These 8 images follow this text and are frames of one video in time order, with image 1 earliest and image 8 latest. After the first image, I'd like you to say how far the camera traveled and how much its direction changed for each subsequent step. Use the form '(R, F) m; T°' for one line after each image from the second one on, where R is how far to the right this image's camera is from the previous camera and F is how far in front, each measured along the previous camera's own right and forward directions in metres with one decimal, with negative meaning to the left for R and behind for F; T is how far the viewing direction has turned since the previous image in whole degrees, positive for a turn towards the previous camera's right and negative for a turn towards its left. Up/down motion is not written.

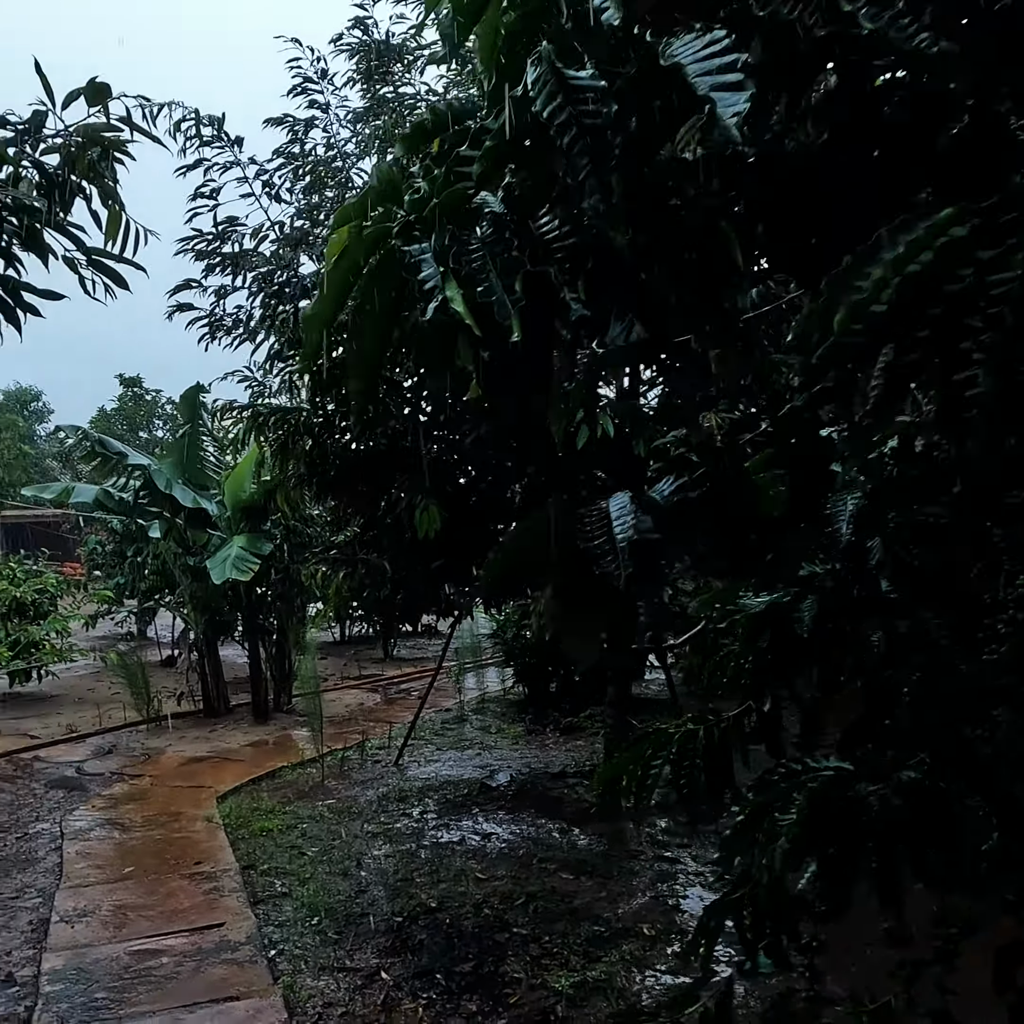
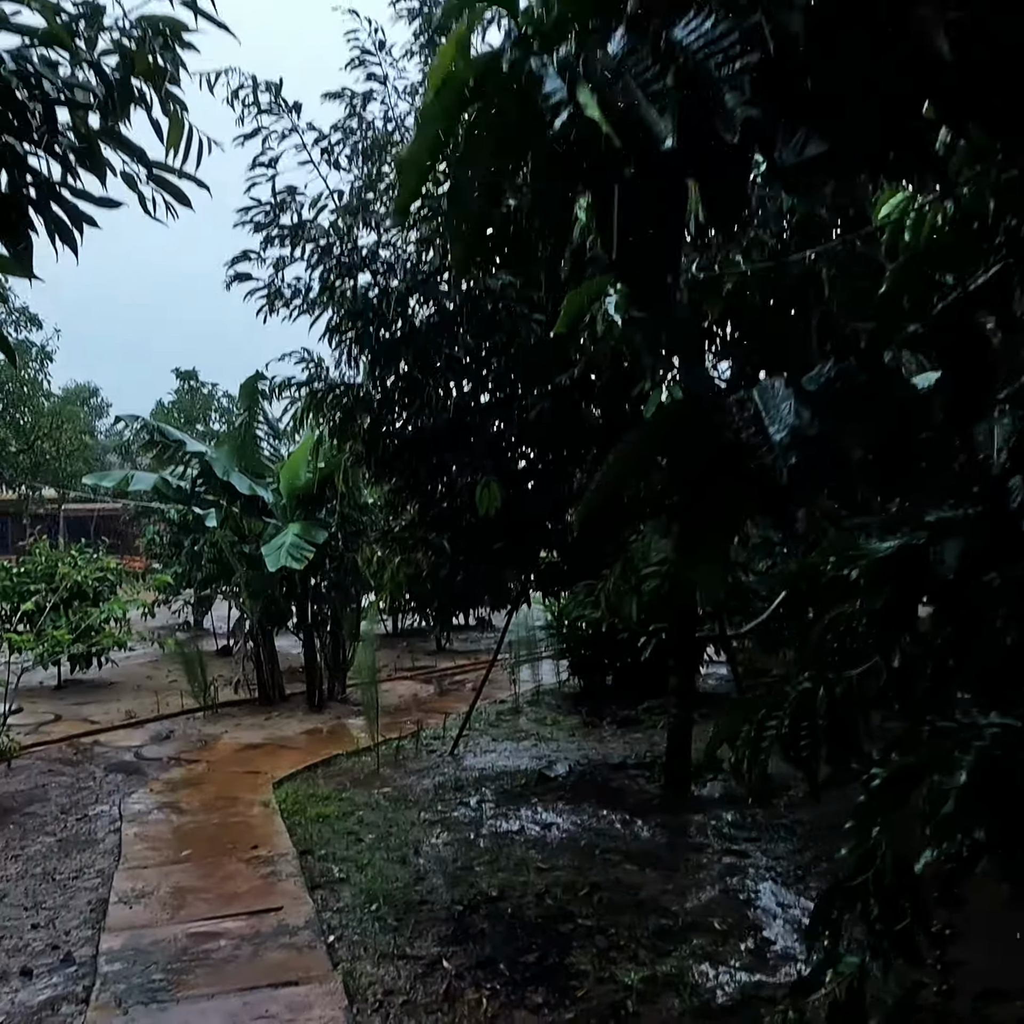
(-0.1, +0.1) m; -3°
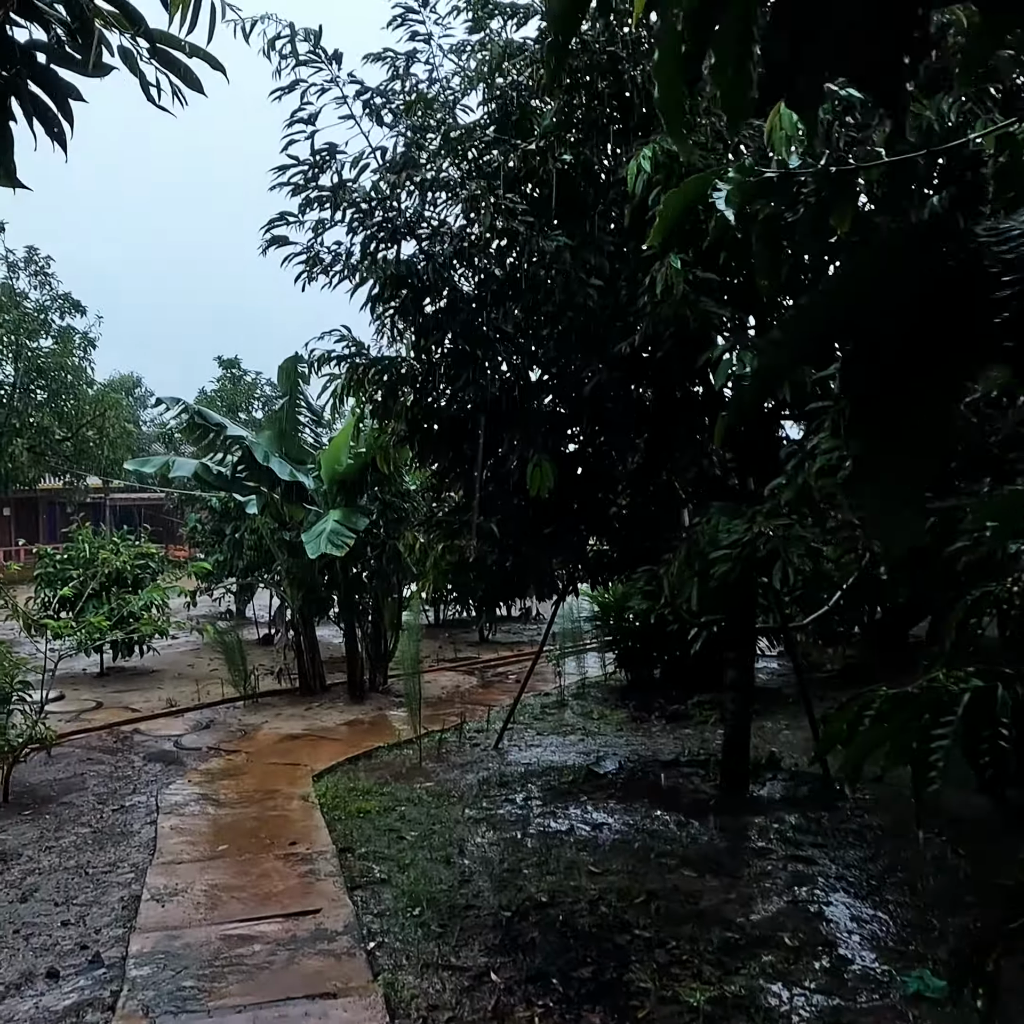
(0.0, +0.2) m; -2°
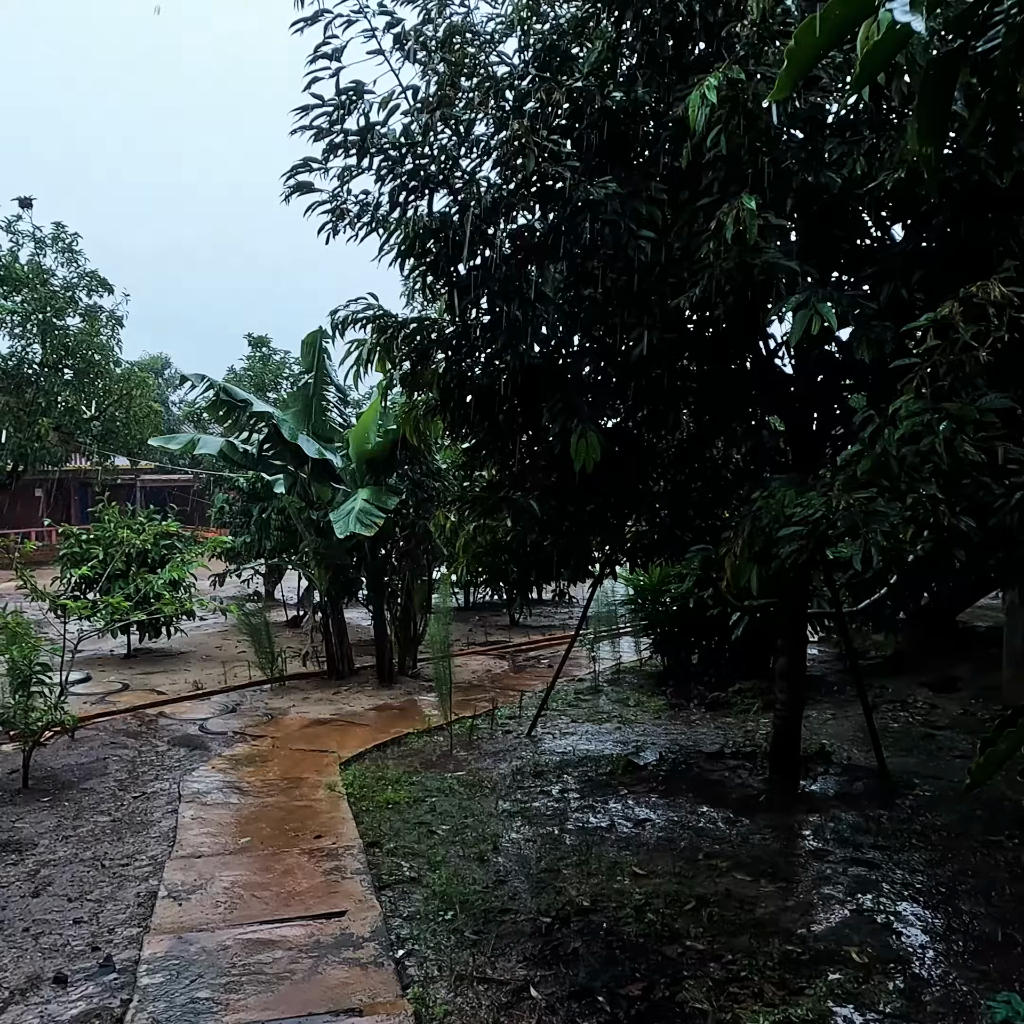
(0.0, +0.2) m; -2°
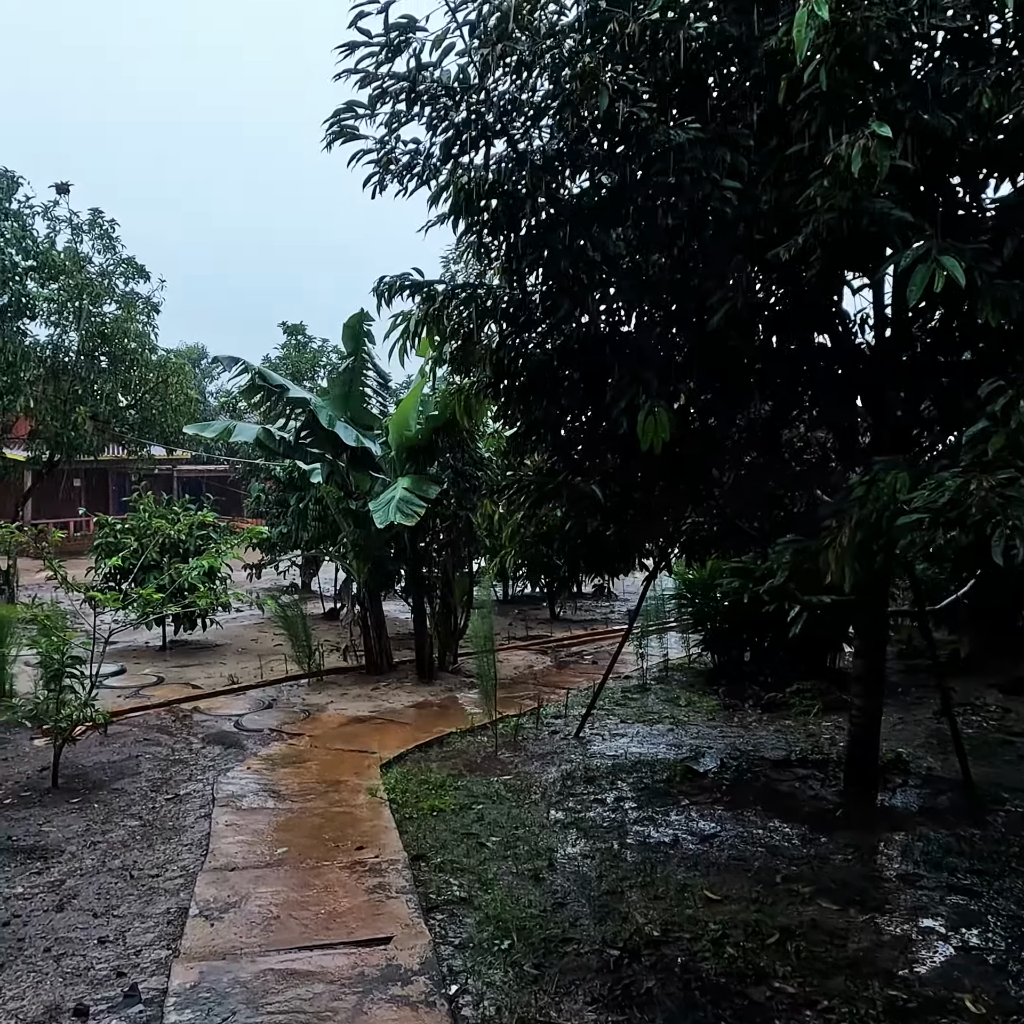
(-0.1, +0.3) m; -2°
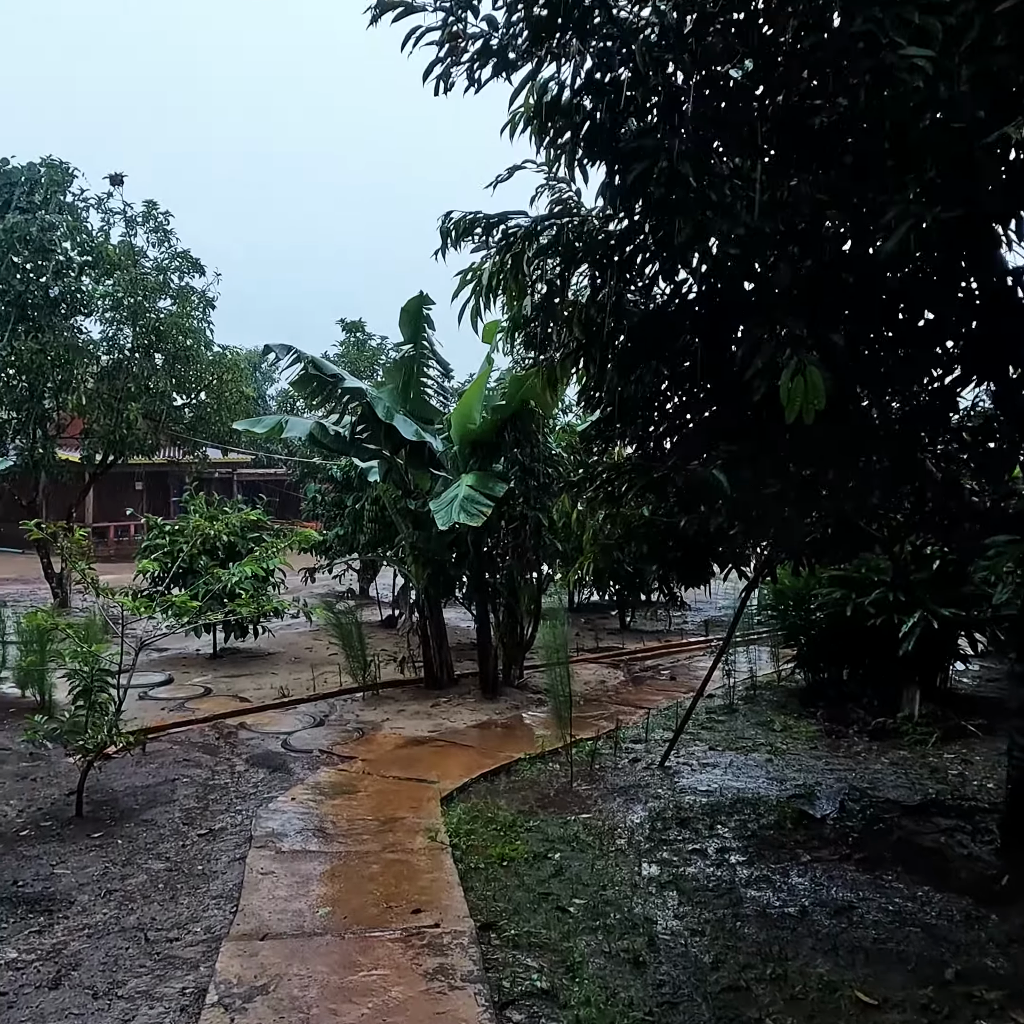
(-0.1, +0.6) m; -4°
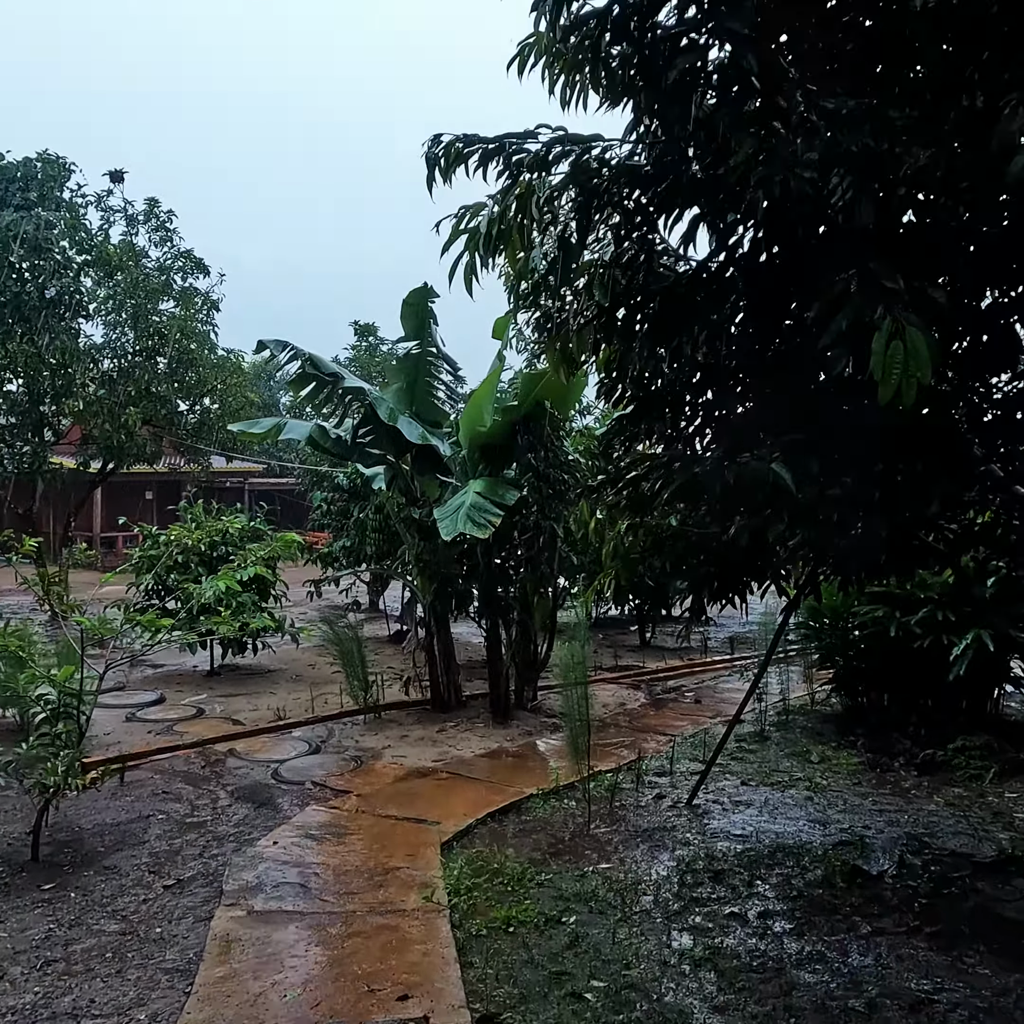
(0.0, +0.5) m; -1°
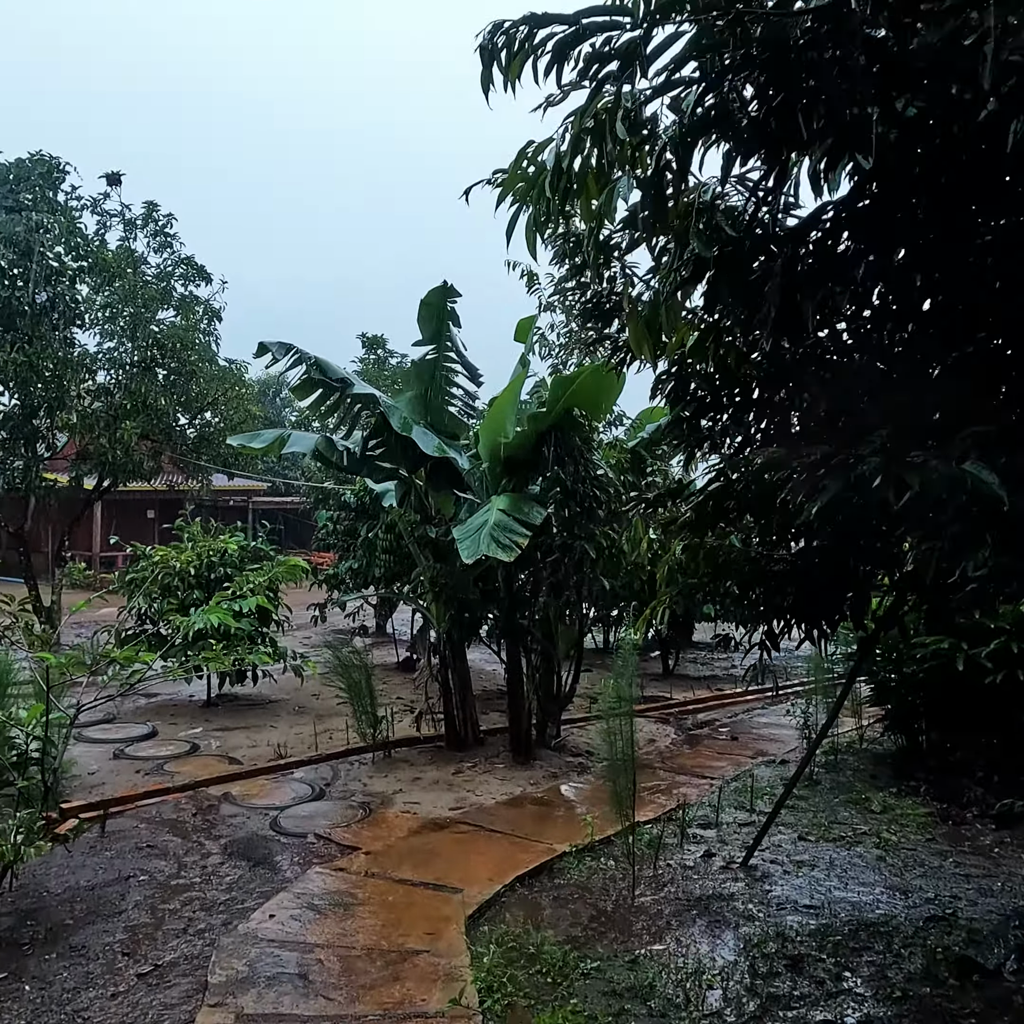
(-0.1, +0.5) m; 0°
